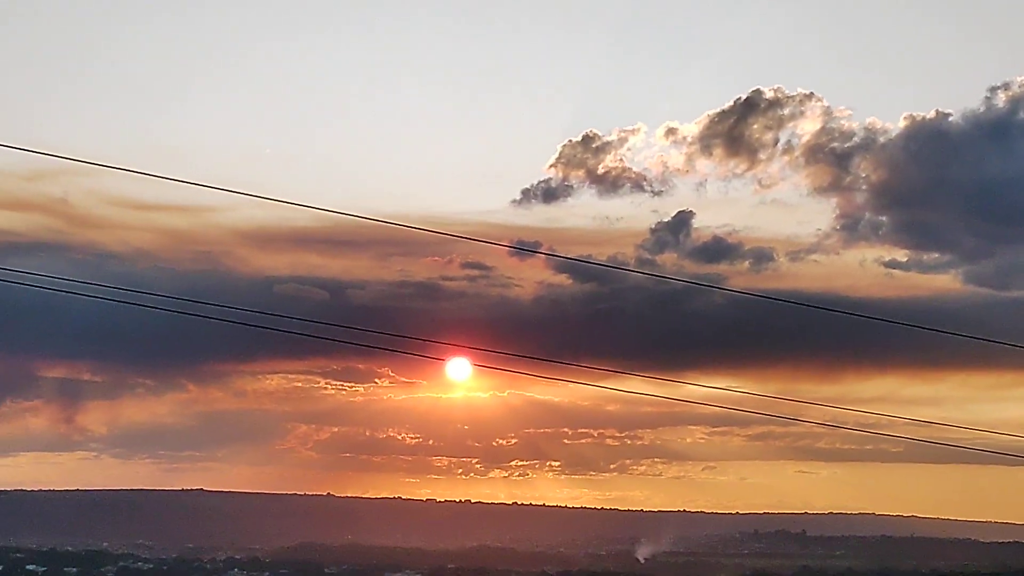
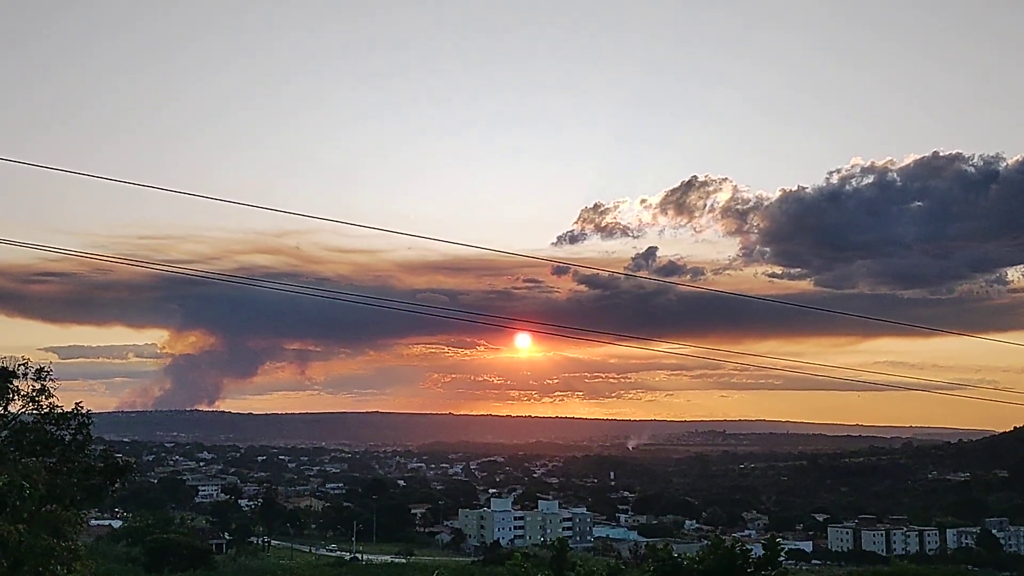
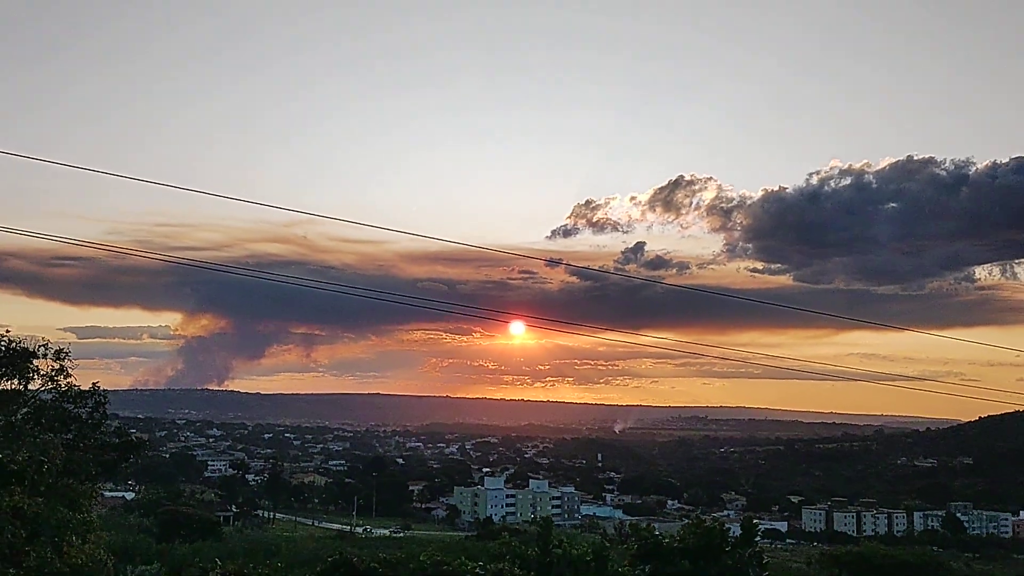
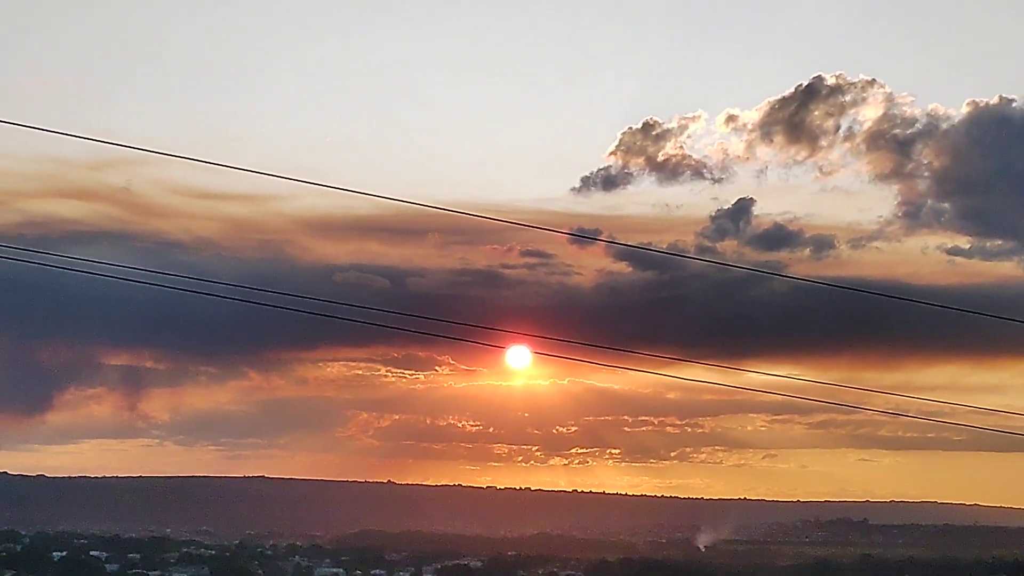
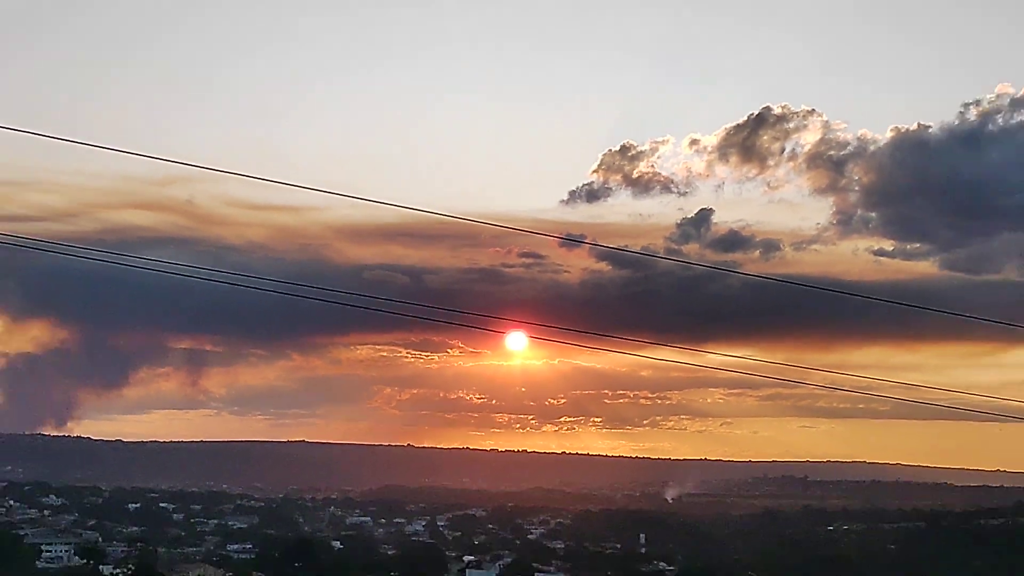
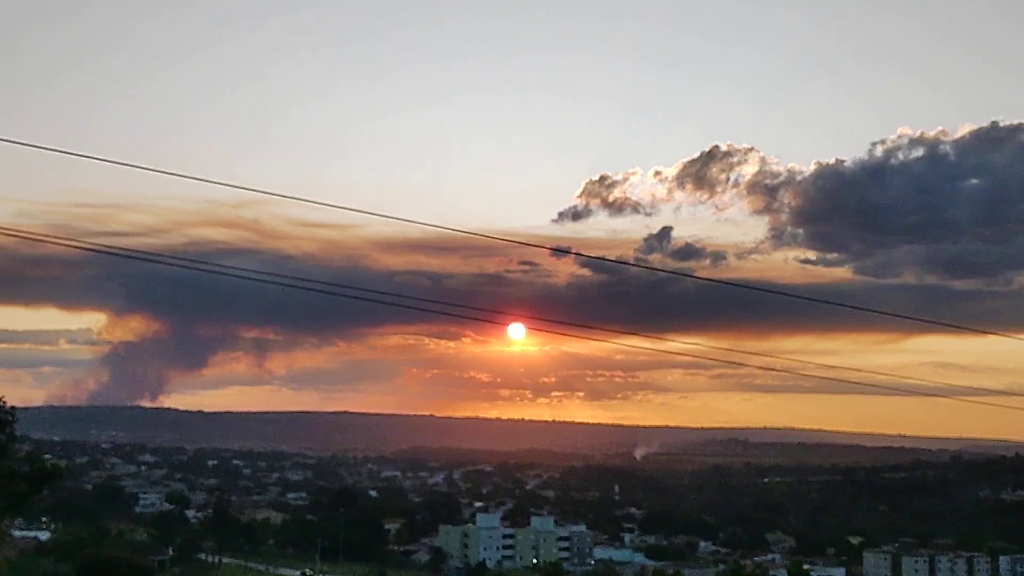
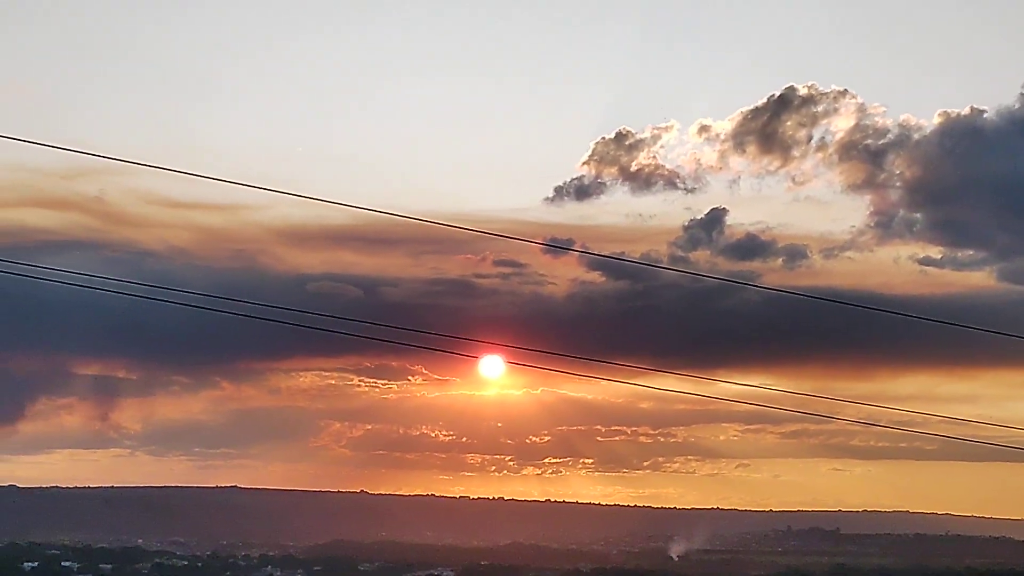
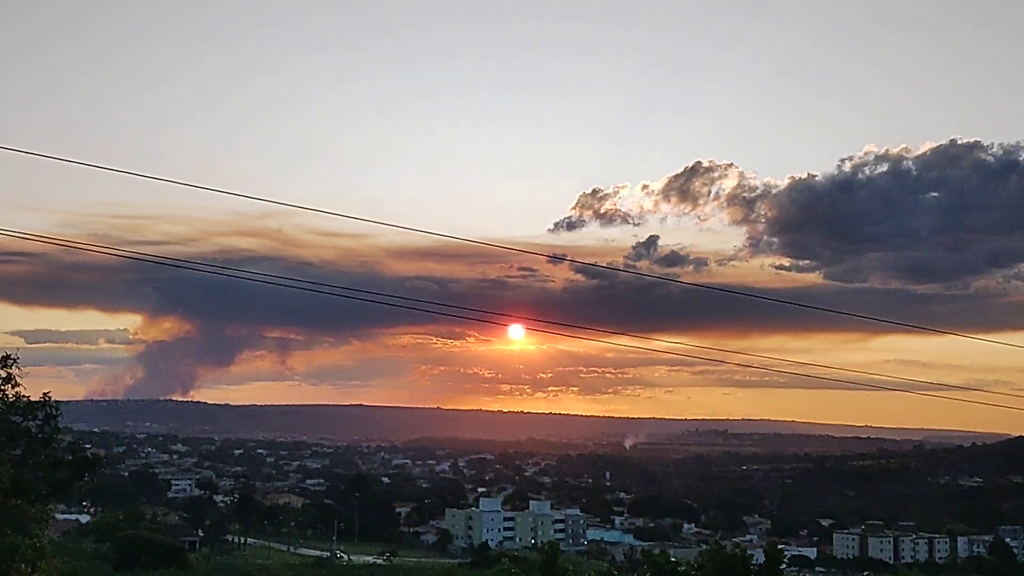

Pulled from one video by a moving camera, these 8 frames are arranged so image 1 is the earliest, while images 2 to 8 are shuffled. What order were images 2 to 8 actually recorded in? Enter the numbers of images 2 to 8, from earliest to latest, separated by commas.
7, 4, 5, 6, 8, 3, 2
